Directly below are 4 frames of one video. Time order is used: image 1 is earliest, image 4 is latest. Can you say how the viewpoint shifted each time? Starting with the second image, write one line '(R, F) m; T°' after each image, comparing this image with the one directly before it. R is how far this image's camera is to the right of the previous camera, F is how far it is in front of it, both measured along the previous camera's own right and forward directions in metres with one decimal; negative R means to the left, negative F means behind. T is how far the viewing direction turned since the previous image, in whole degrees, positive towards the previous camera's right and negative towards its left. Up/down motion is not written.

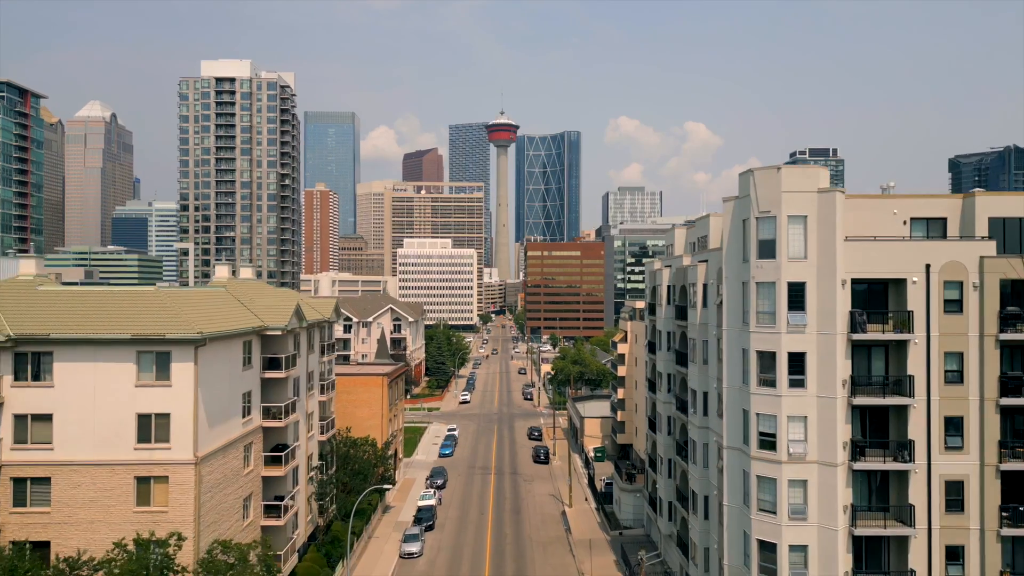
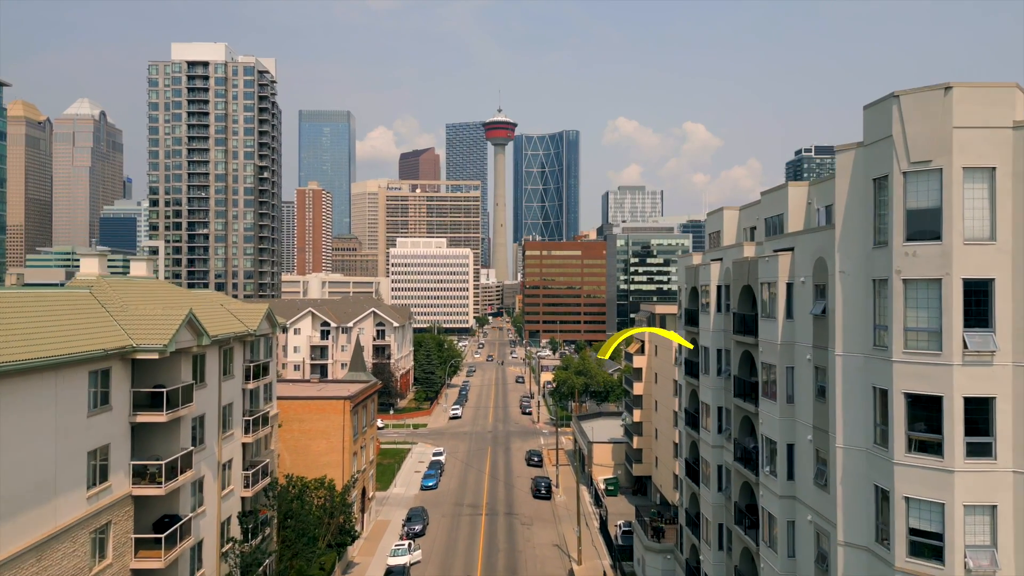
(+0.3, +11.1) m; 0°
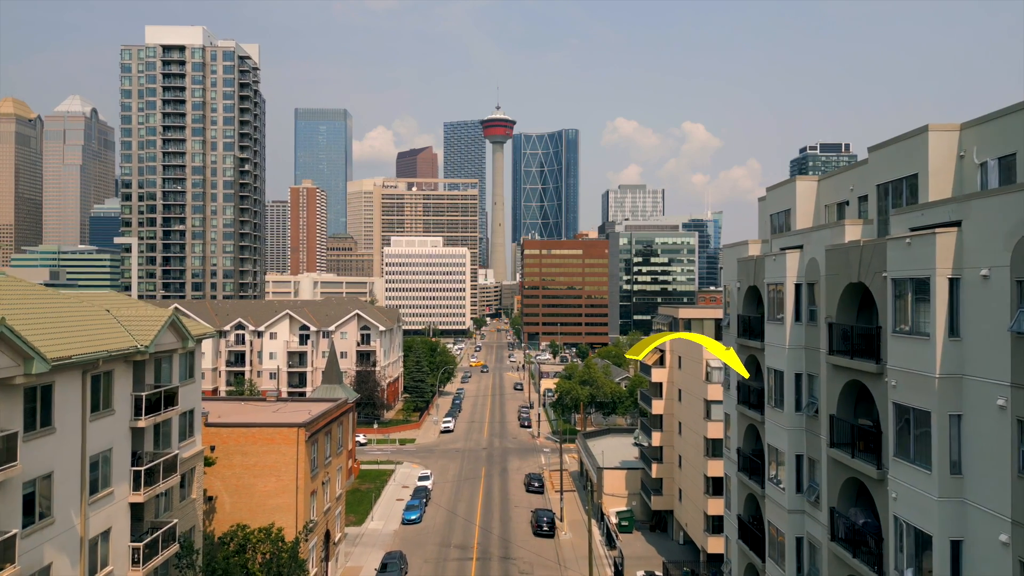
(+0.1, +8.7) m; 0°
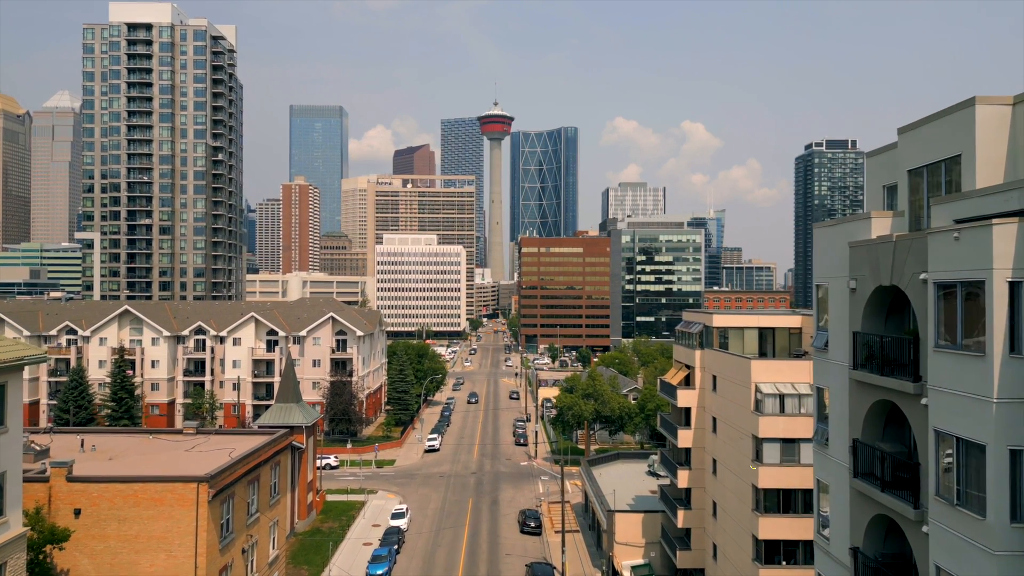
(+0.5, +9.9) m; 0°
